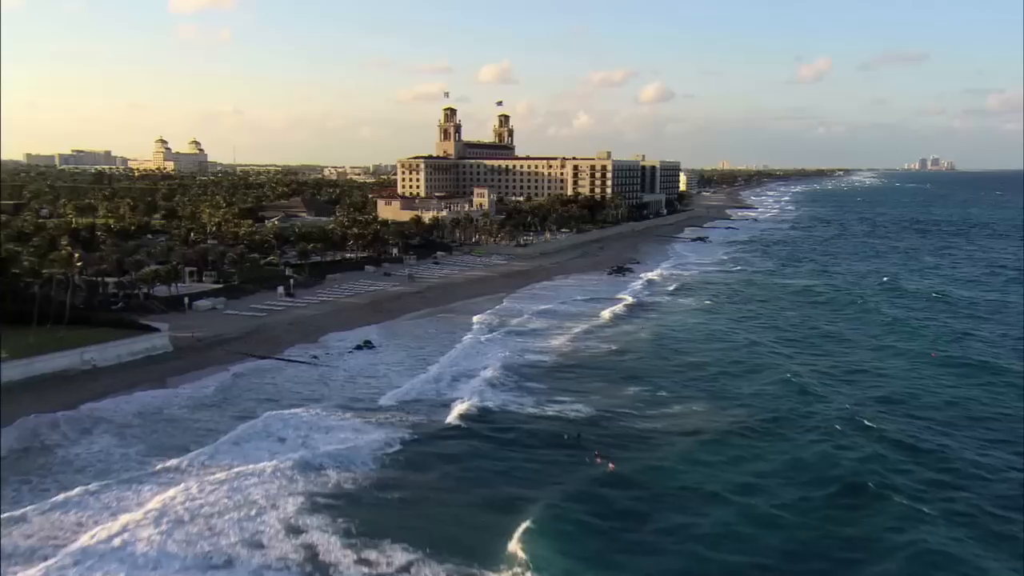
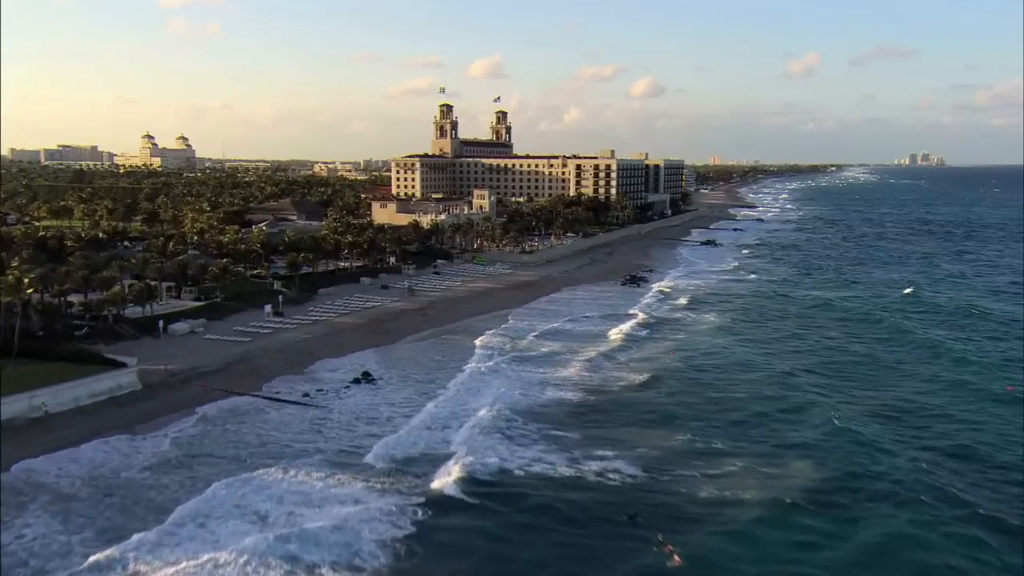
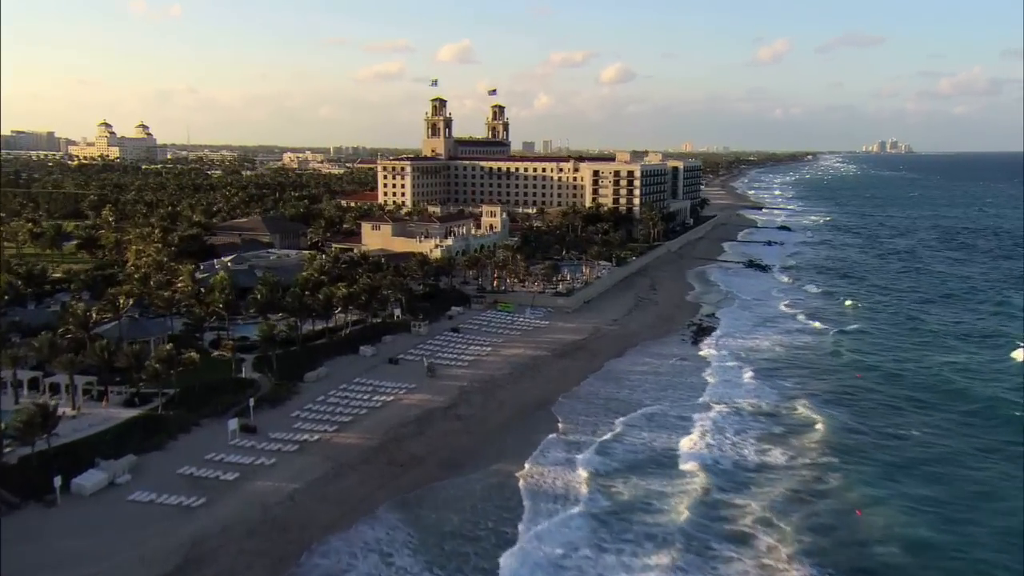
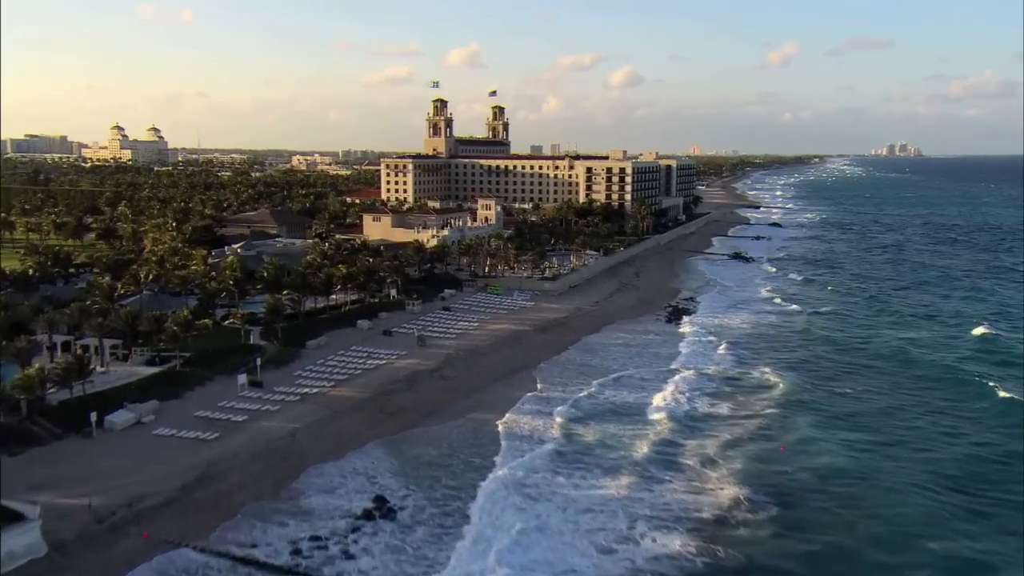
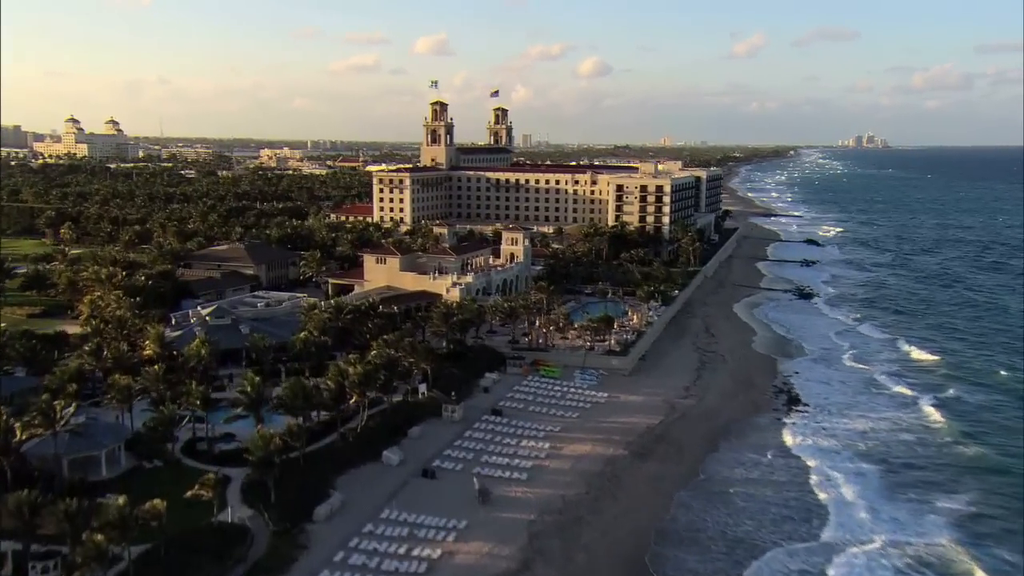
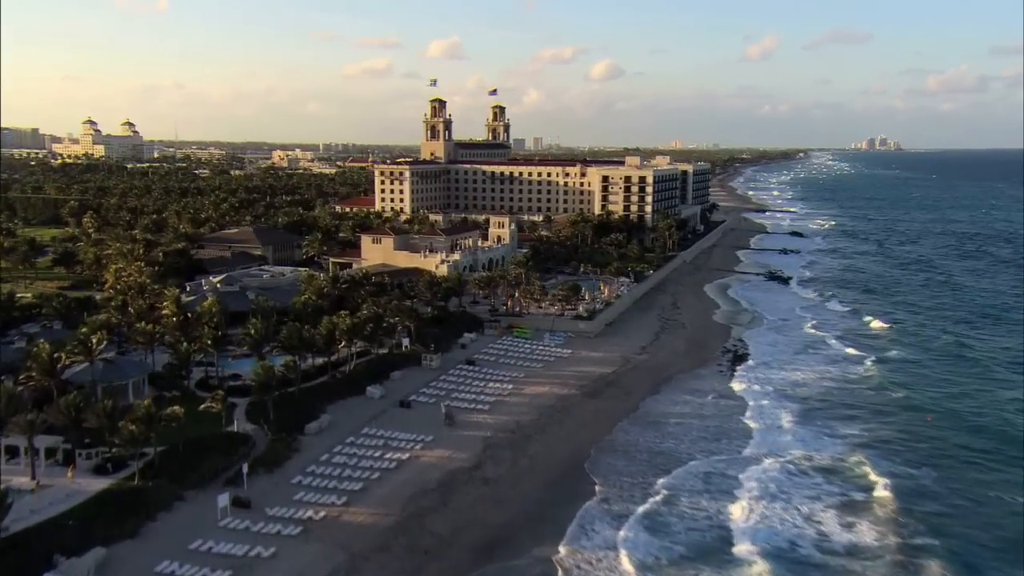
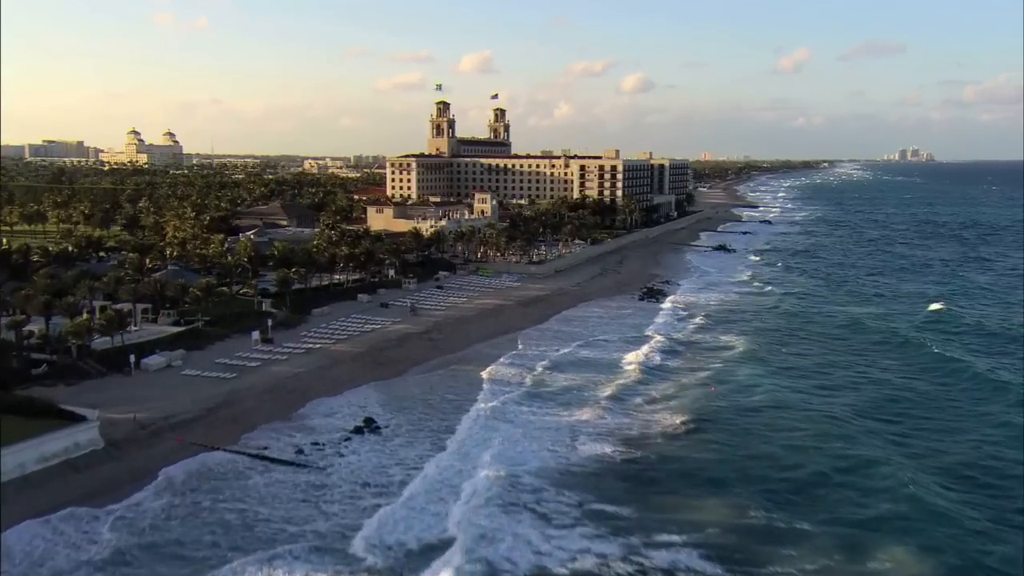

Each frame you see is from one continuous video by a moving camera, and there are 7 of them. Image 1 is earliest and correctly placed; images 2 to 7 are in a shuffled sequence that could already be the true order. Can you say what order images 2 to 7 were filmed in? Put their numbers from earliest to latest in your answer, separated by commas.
2, 7, 4, 3, 6, 5
